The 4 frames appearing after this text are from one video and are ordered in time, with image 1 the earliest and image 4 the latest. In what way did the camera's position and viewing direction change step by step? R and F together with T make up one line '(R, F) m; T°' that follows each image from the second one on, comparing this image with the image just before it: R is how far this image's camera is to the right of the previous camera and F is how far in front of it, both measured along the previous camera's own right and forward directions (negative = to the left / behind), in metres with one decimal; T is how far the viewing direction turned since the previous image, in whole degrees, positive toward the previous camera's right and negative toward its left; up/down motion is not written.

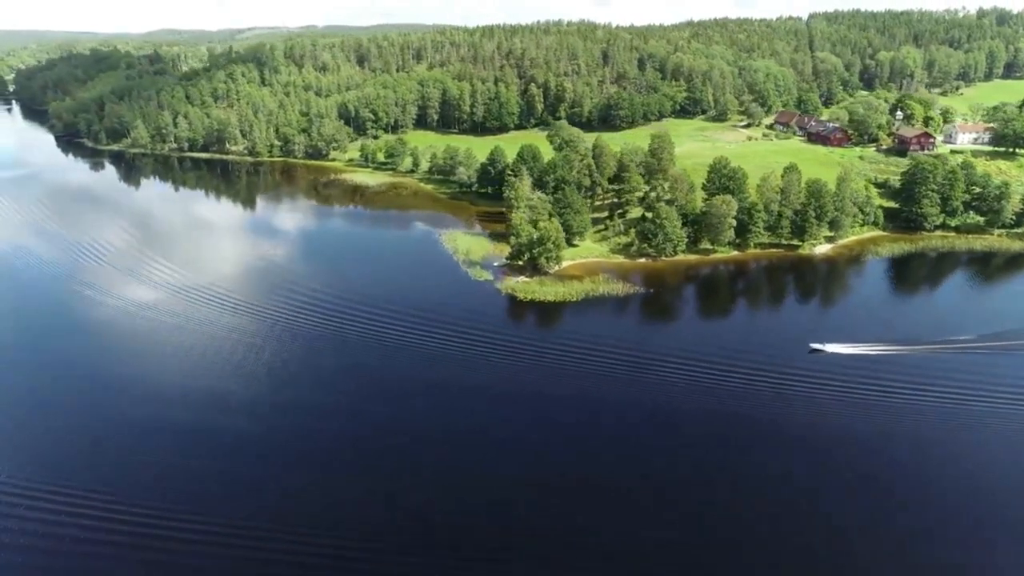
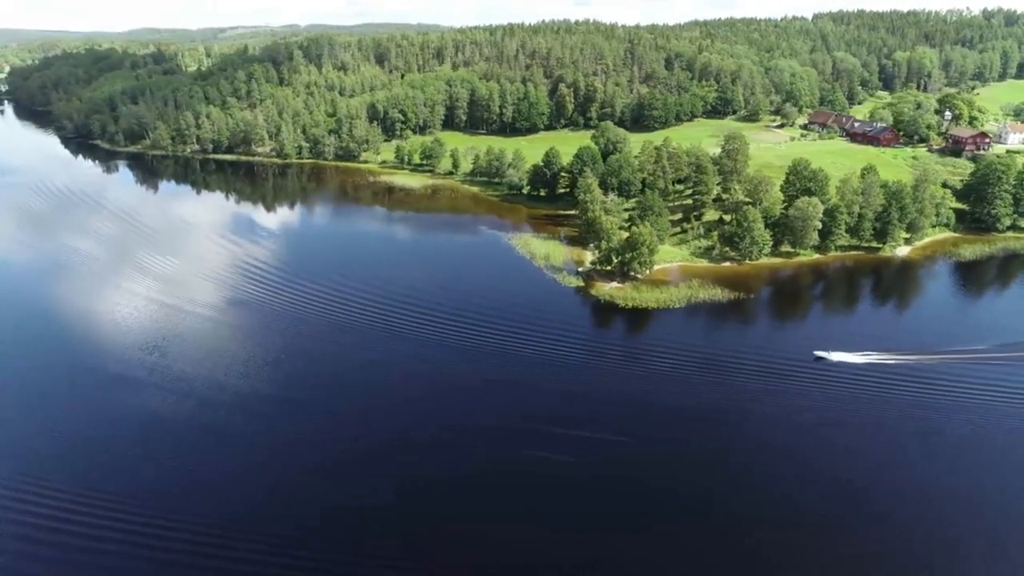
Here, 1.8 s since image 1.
(-8.0, +1.6) m; +1°
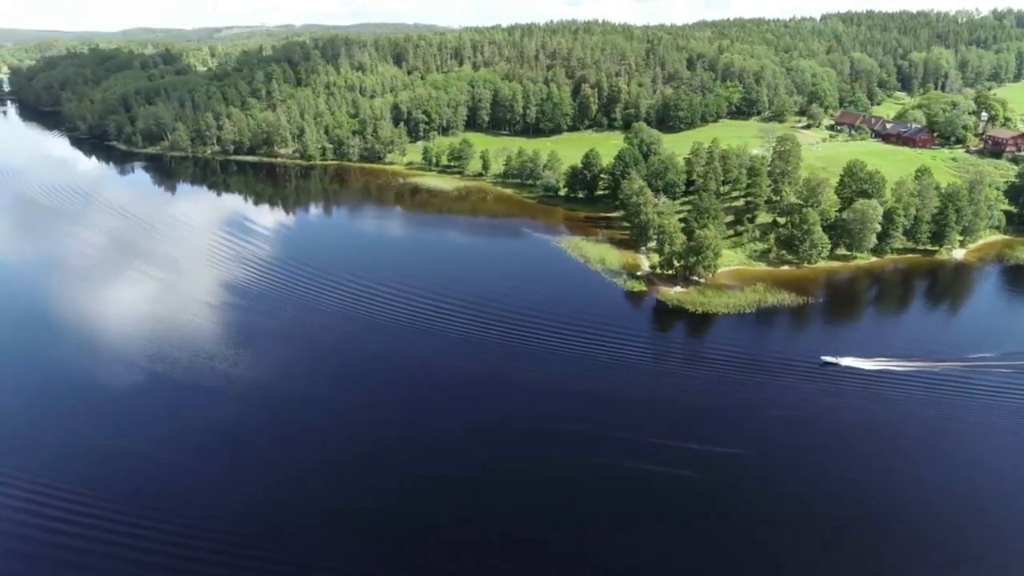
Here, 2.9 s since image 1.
(-4.9, +0.9) m; +1°
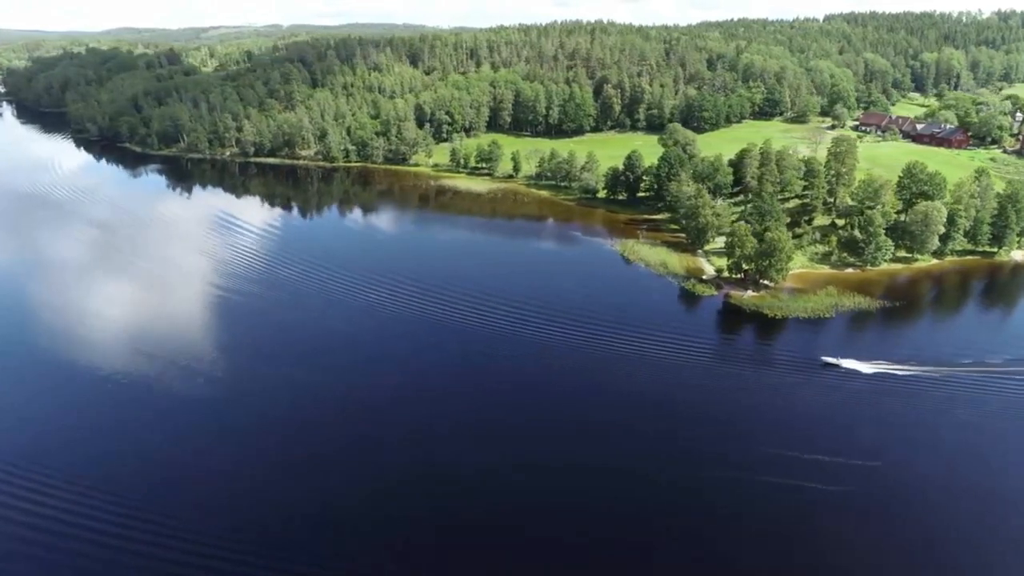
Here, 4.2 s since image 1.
(-5.8, +1.1) m; +1°
